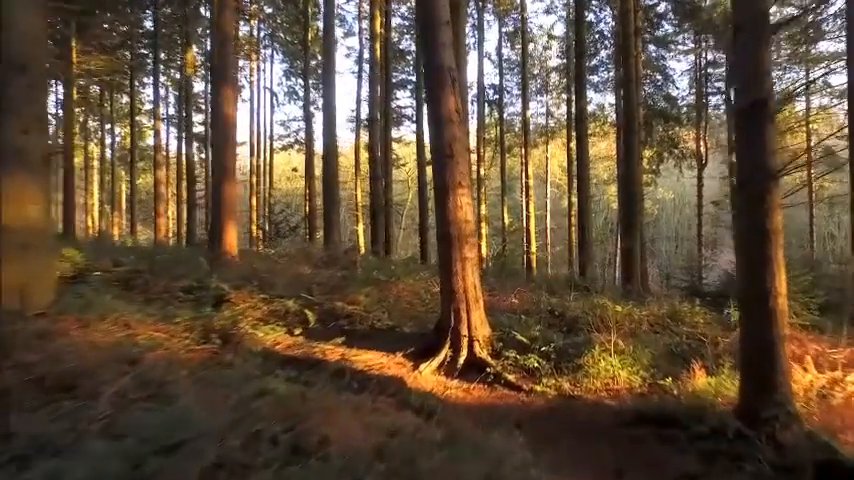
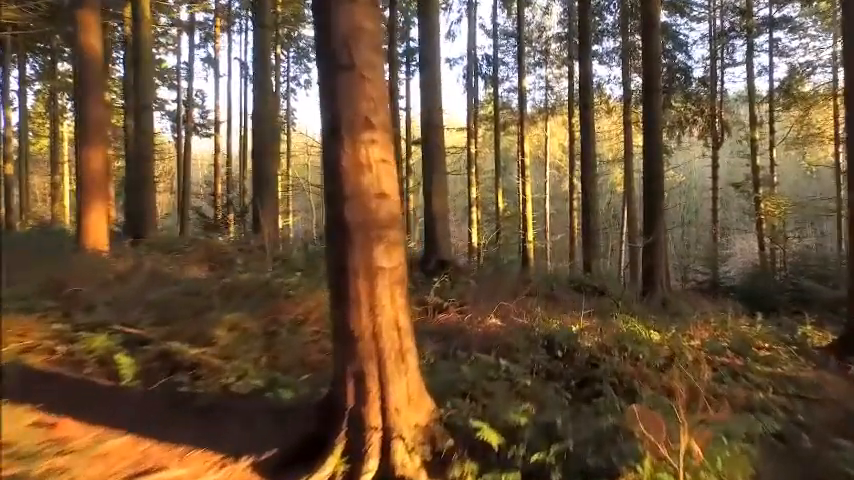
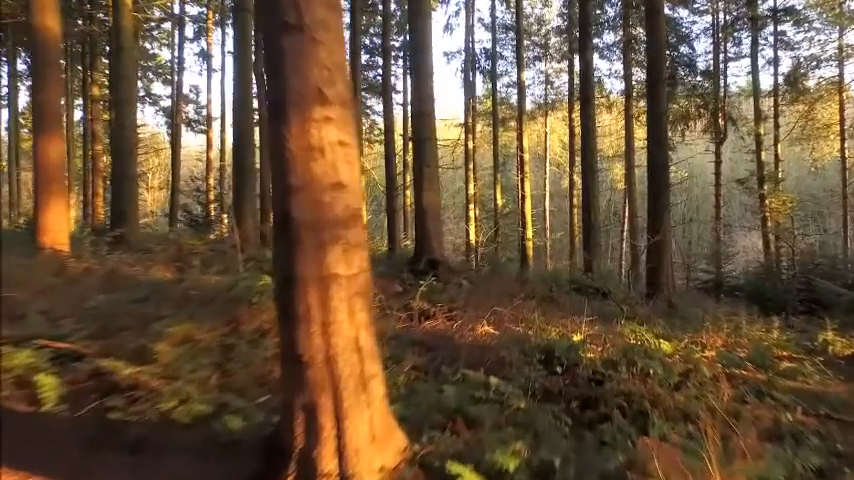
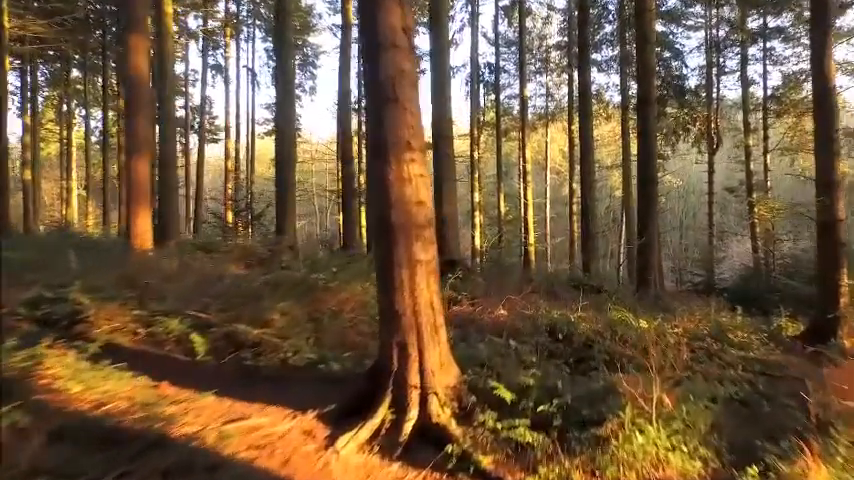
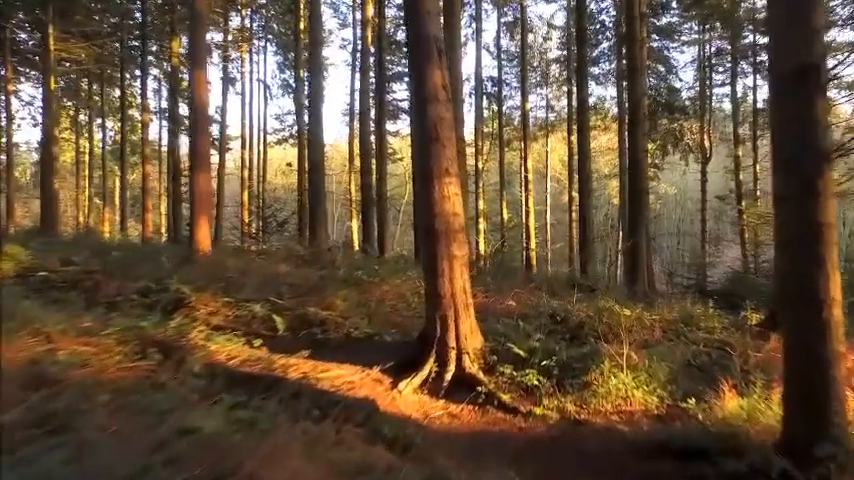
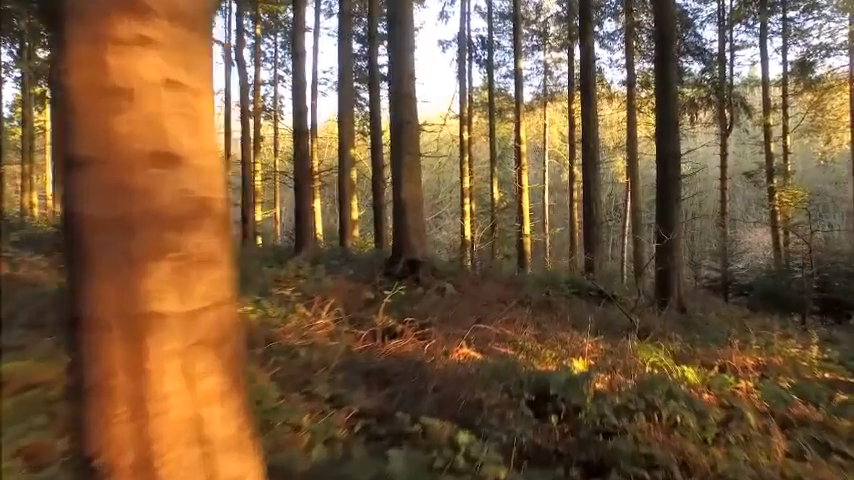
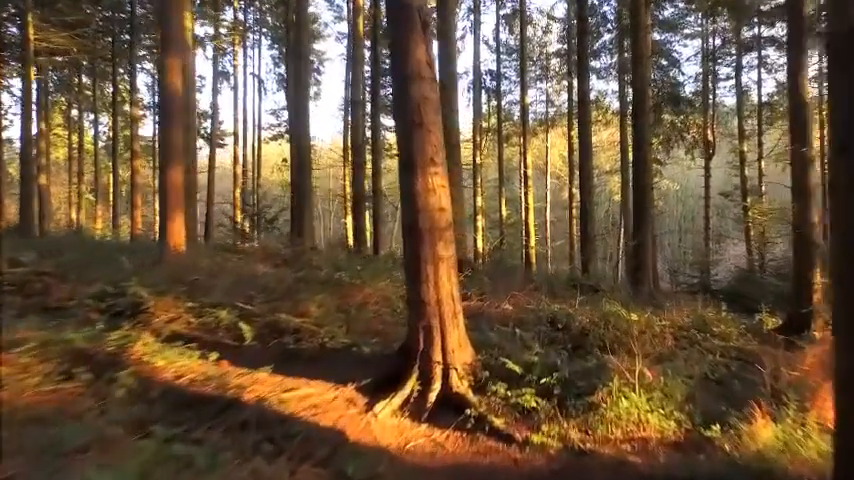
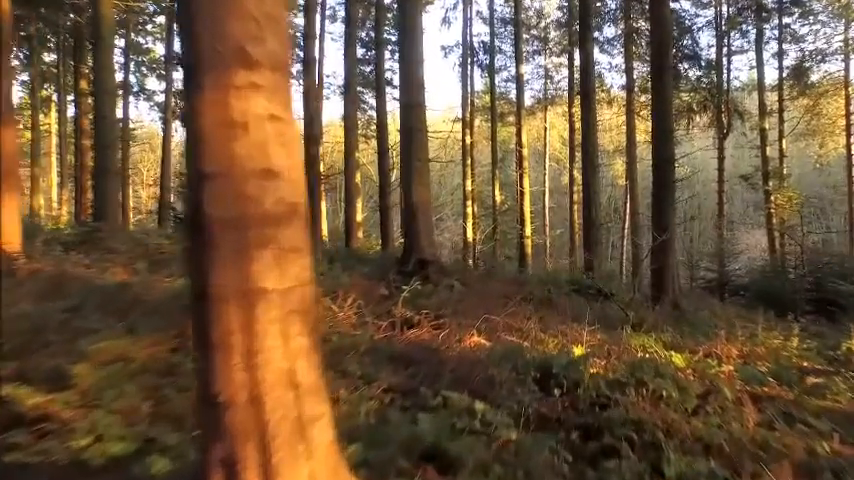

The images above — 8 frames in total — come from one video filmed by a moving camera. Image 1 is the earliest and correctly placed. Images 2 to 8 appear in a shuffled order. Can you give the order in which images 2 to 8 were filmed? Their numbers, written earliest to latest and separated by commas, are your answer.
5, 7, 4, 2, 3, 8, 6
